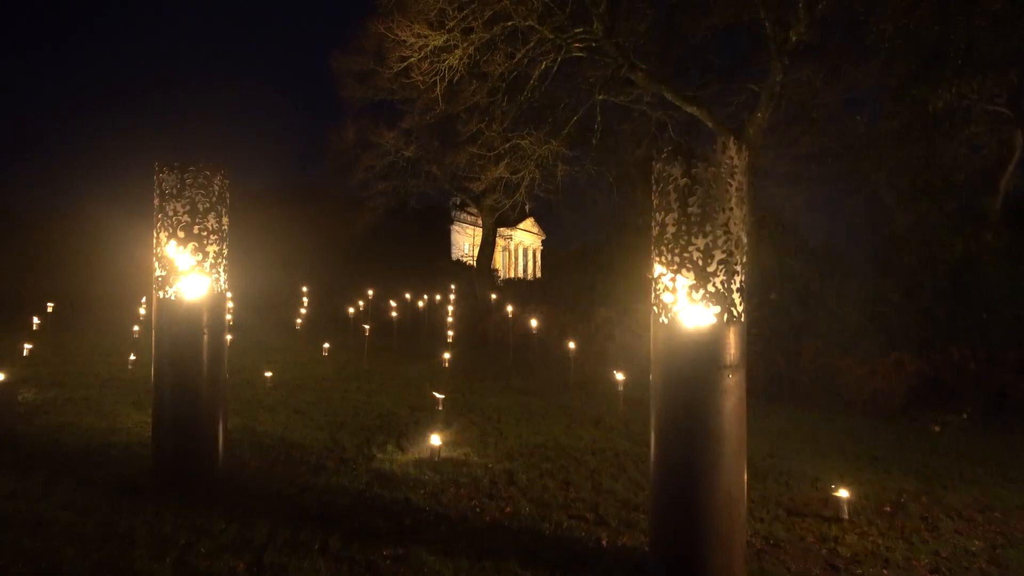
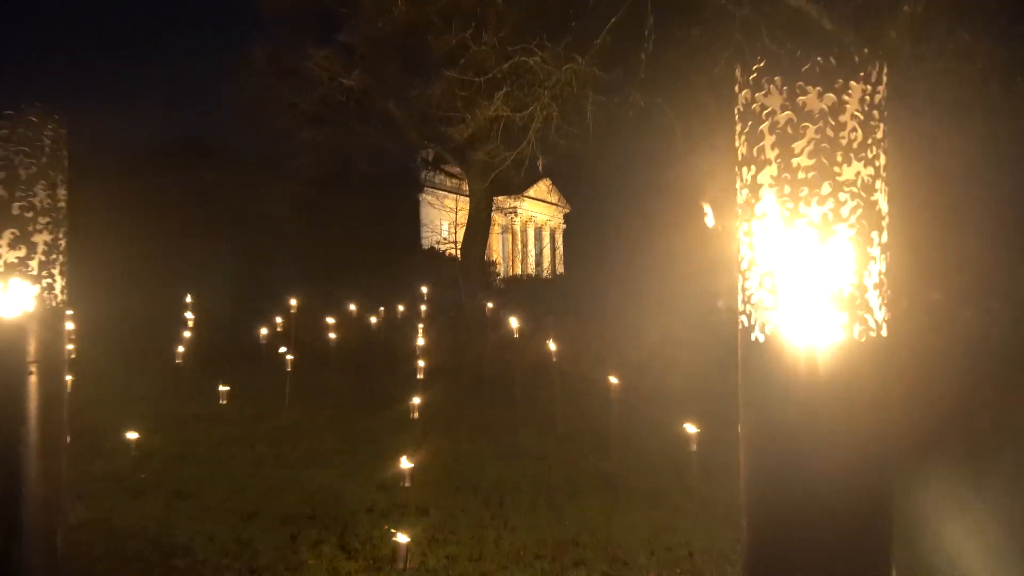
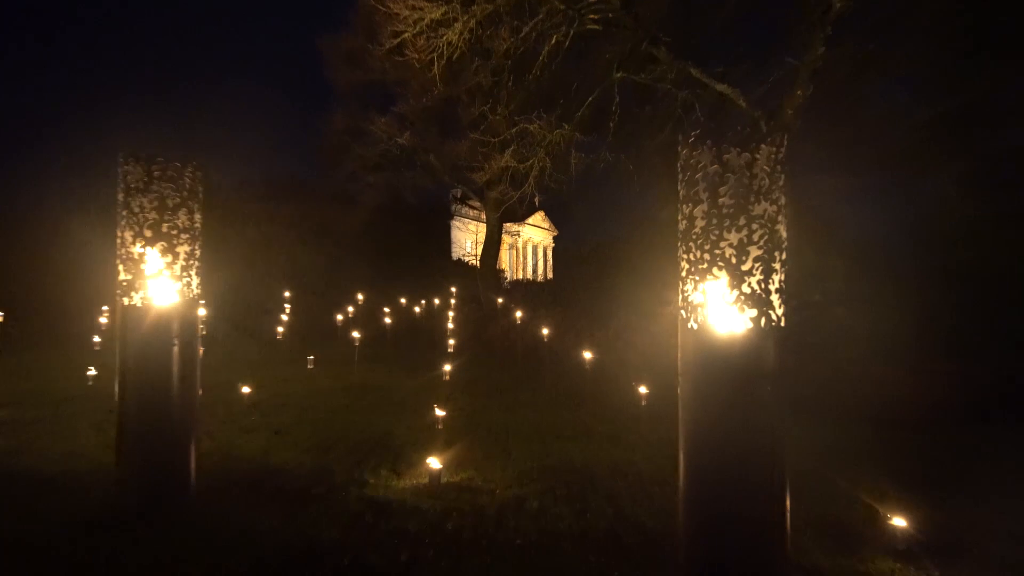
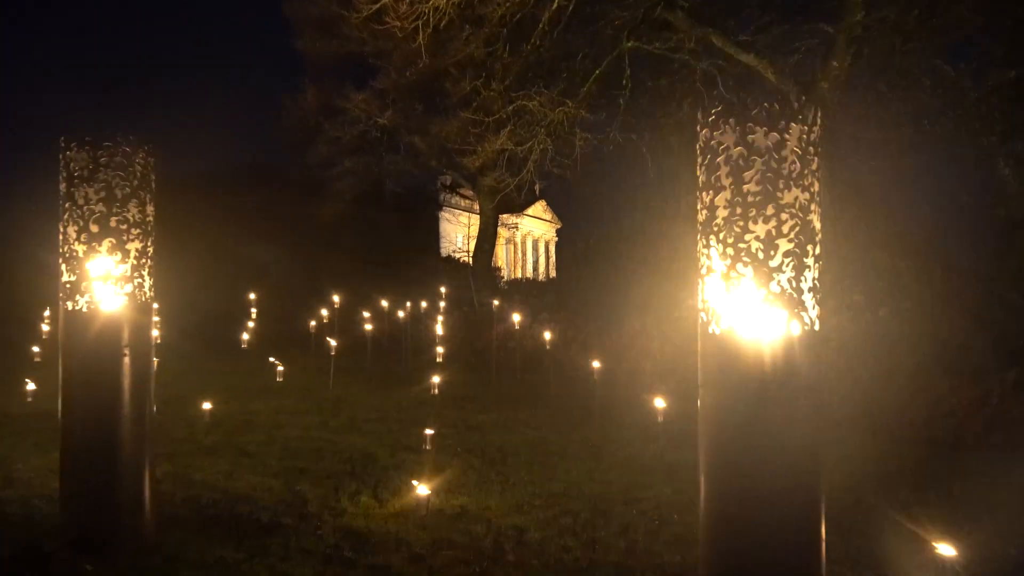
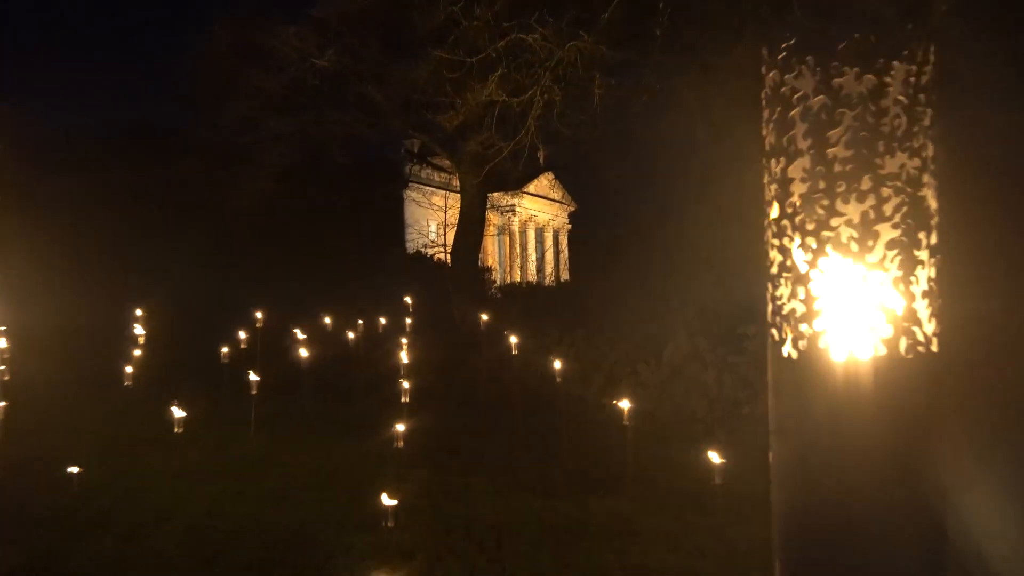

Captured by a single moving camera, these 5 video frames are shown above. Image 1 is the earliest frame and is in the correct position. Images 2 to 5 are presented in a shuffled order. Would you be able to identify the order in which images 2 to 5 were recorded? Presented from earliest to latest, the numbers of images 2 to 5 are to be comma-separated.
3, 4, 2, 5
